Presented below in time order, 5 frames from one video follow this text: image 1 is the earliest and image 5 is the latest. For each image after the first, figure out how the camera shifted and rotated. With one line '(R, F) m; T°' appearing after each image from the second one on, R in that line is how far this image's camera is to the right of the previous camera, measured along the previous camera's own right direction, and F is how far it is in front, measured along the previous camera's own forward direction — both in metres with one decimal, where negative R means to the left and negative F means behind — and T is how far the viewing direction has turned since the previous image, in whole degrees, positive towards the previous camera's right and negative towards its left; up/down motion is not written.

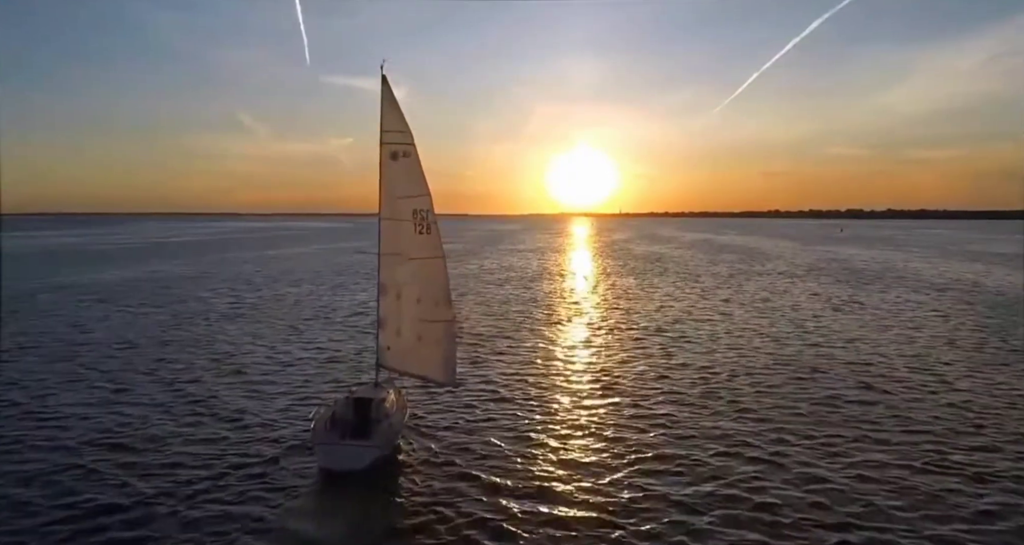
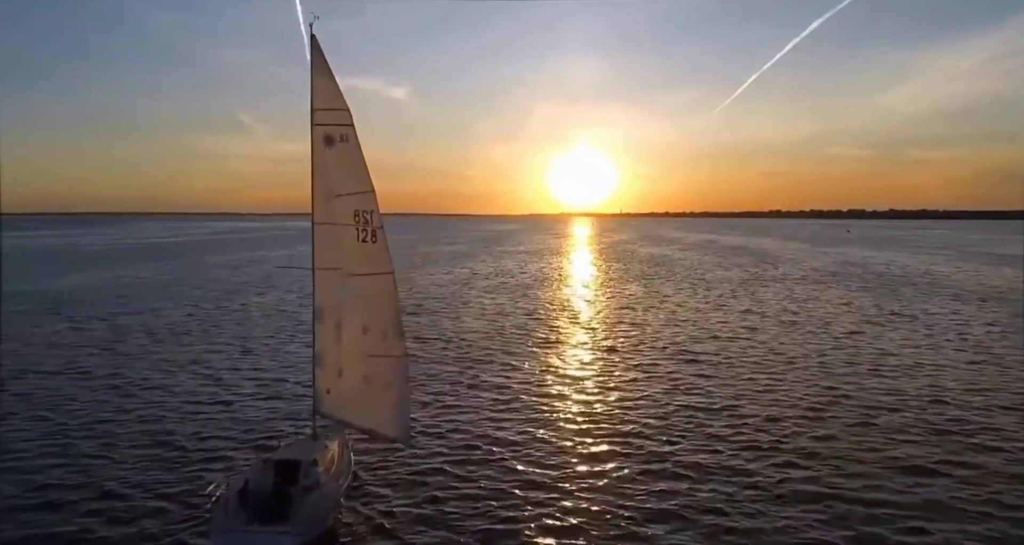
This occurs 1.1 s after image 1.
(+0.5, +4.4) m; 0°
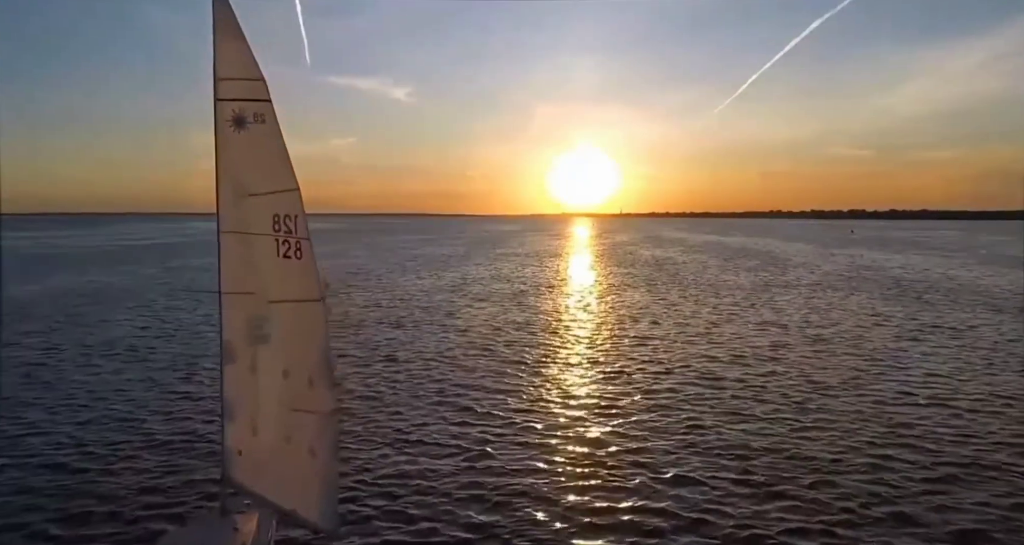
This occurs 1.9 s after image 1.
(+0.4, +3.4) m; 0°
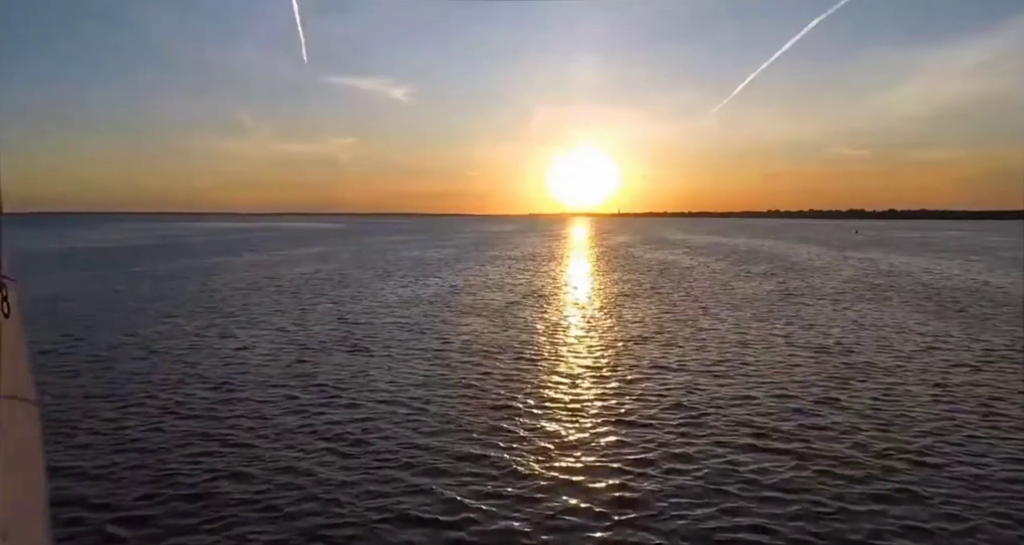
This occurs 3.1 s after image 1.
(+0.5, +4.9) m; 0°
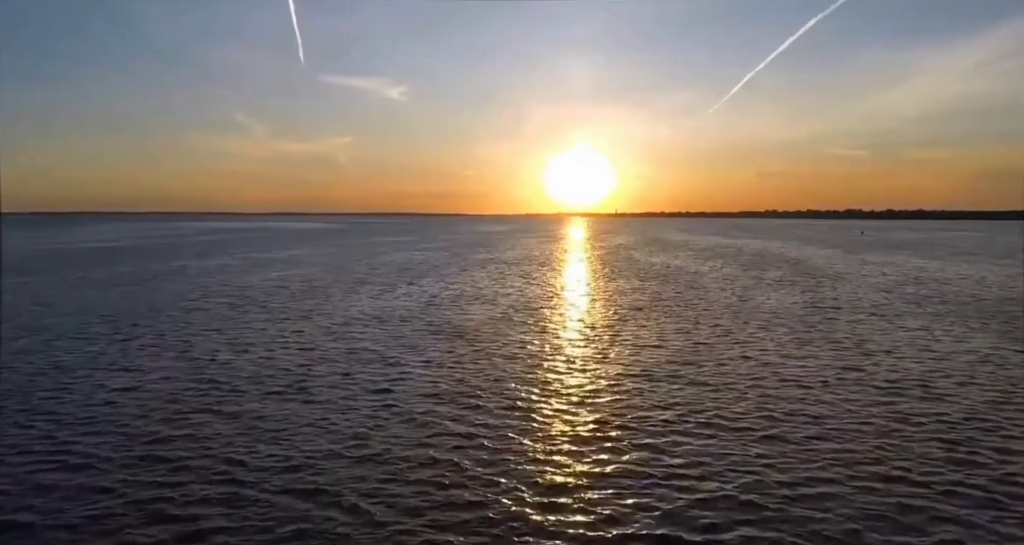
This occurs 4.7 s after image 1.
(+0.6, +6.0) m; 0°
